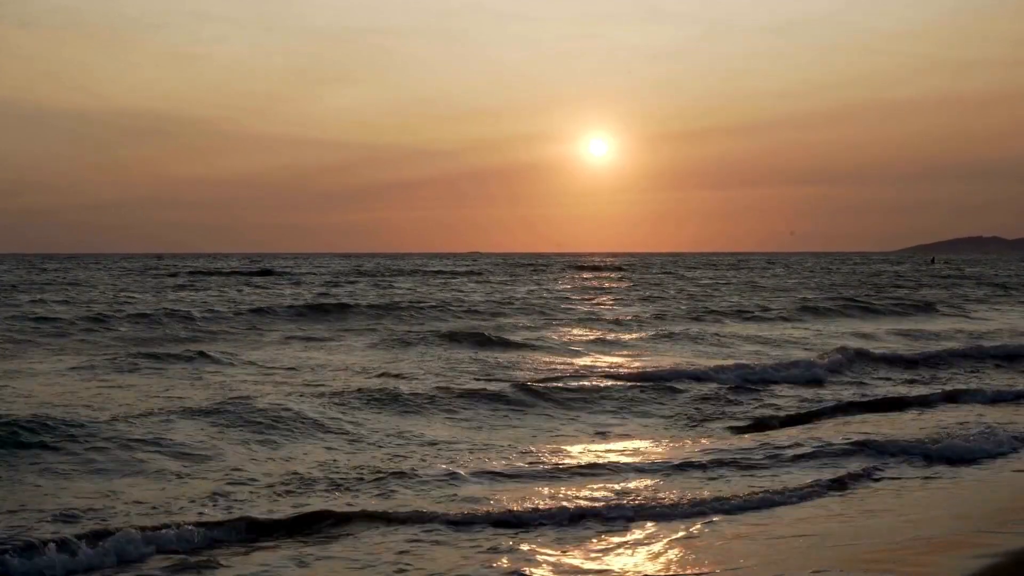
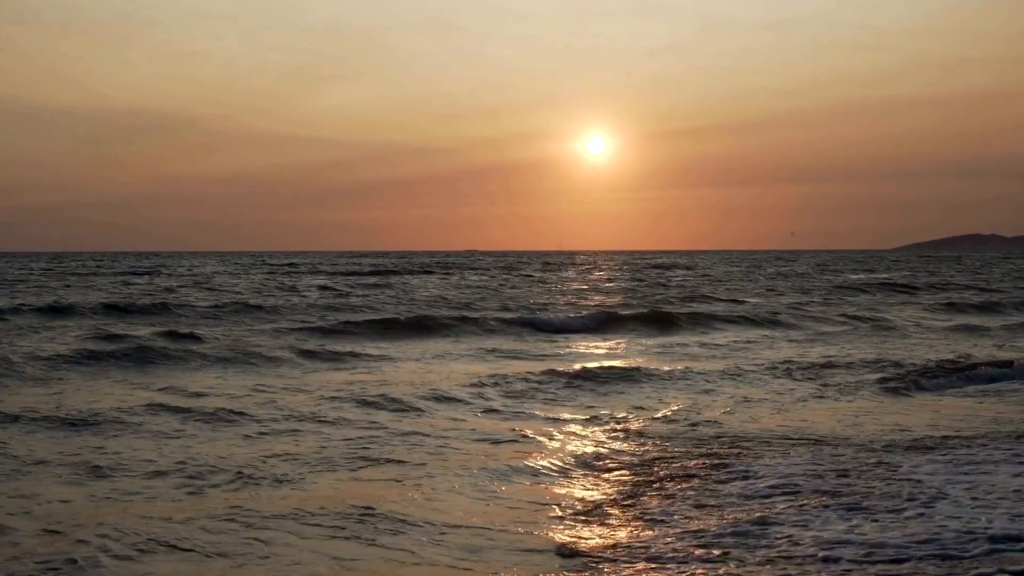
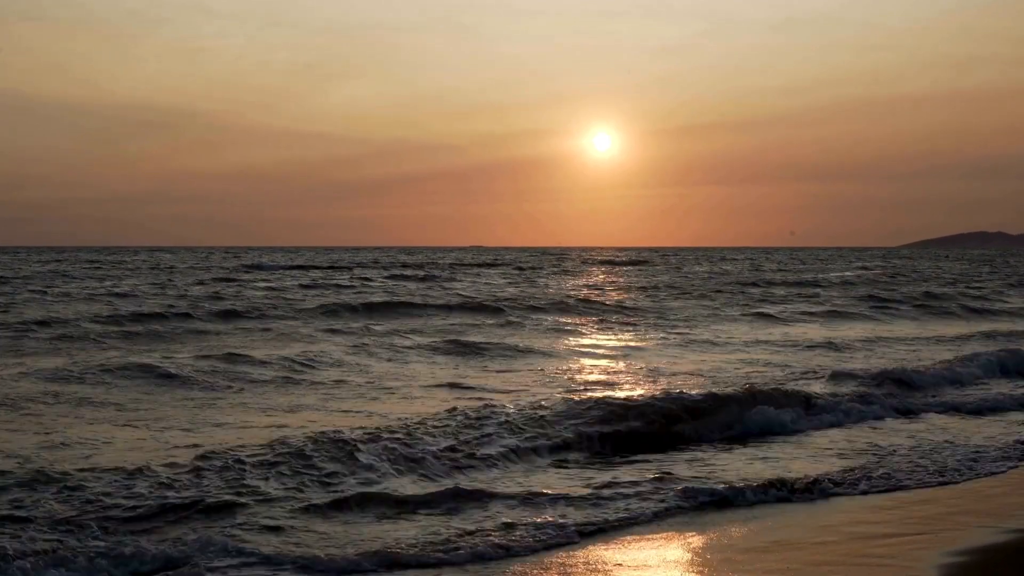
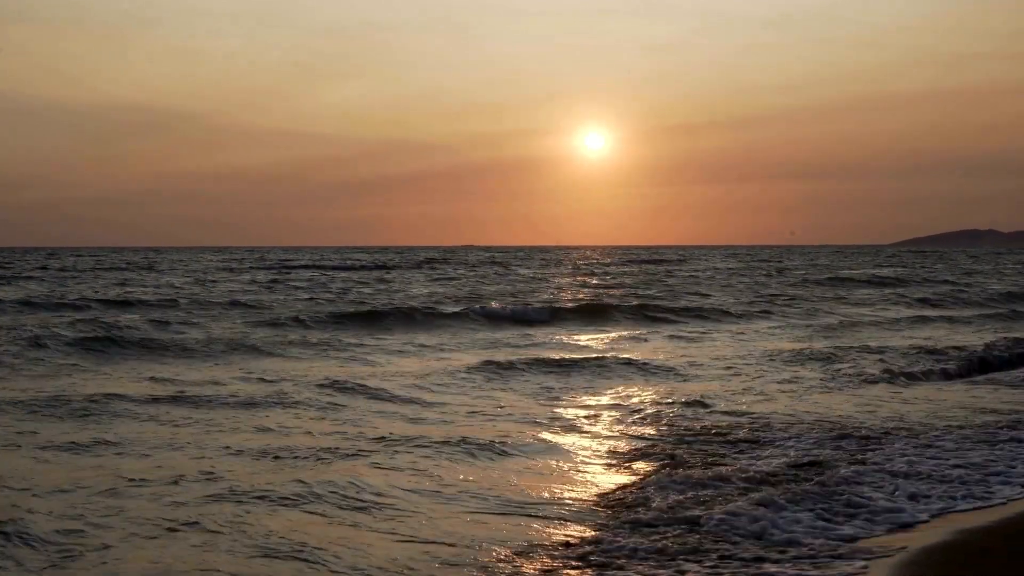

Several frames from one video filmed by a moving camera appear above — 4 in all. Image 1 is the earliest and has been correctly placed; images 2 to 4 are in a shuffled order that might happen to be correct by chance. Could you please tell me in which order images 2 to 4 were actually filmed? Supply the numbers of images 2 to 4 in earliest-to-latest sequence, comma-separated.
3, 4, 2
